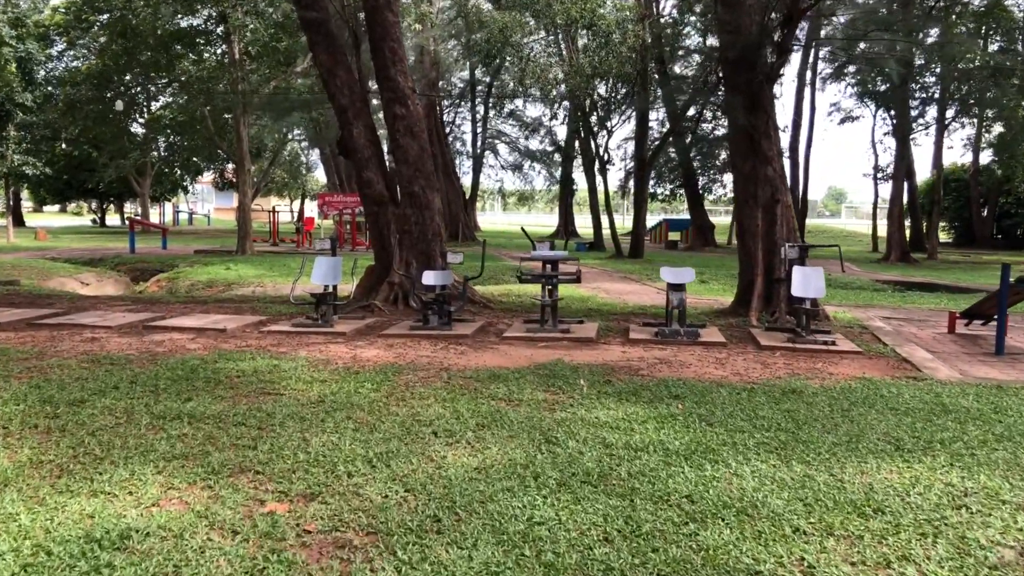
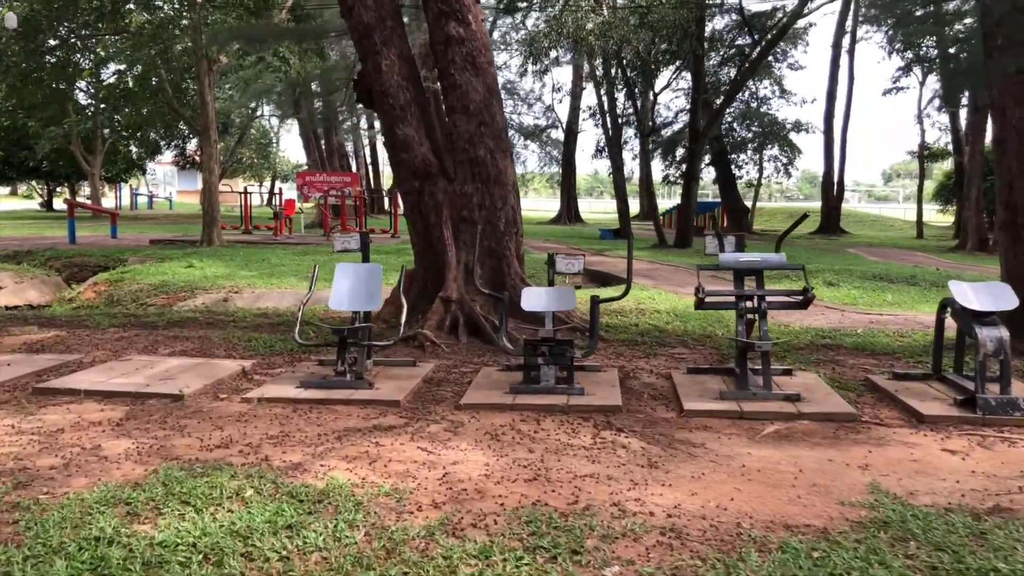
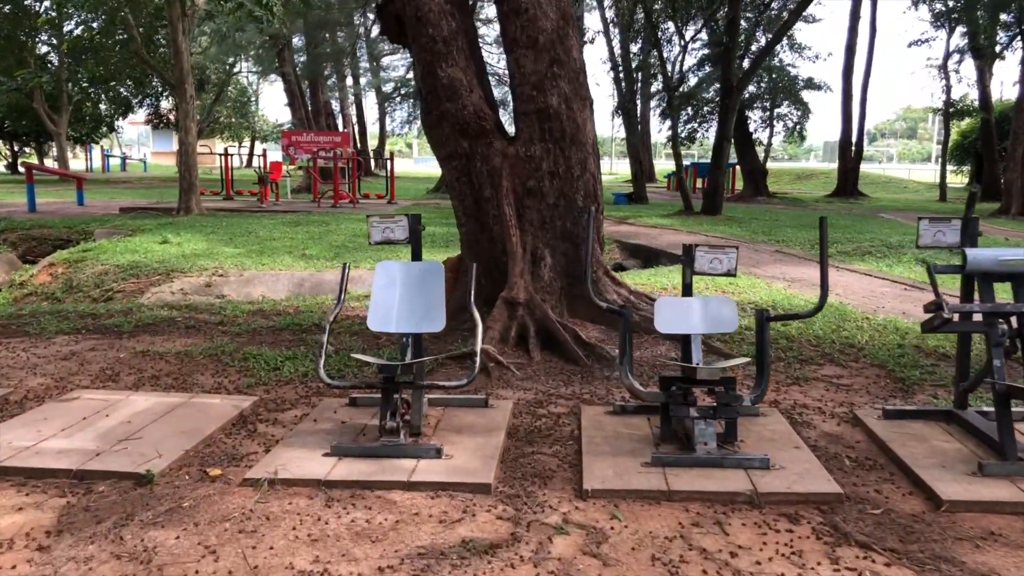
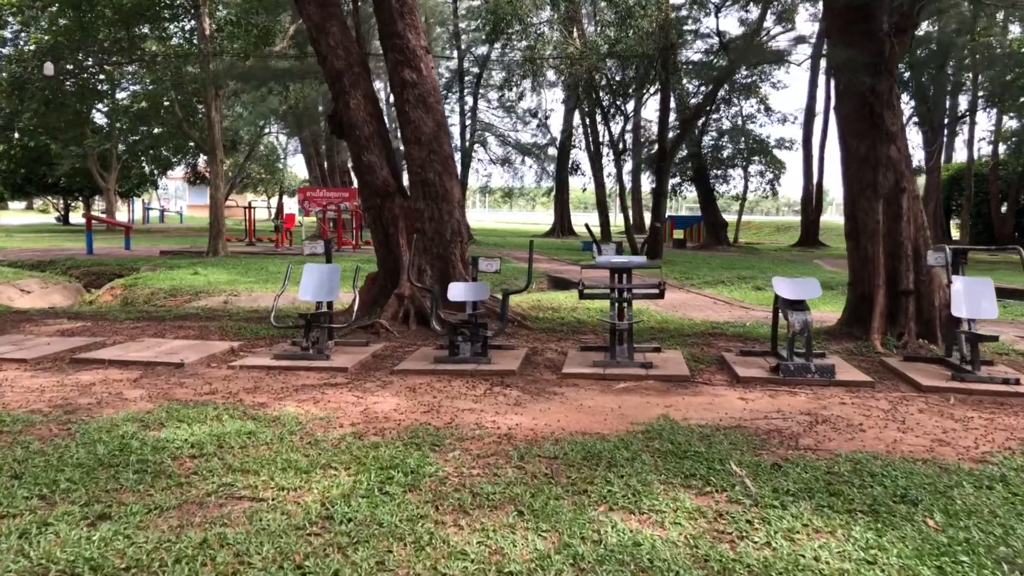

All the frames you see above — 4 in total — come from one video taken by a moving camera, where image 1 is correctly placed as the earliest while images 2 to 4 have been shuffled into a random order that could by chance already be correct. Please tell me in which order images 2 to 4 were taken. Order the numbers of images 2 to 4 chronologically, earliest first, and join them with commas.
4, 2, 3
